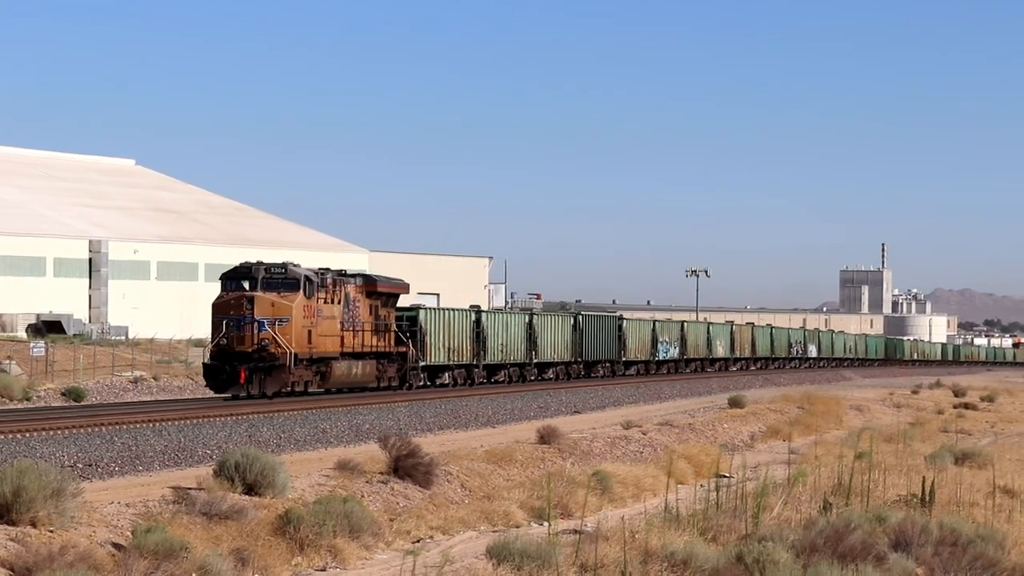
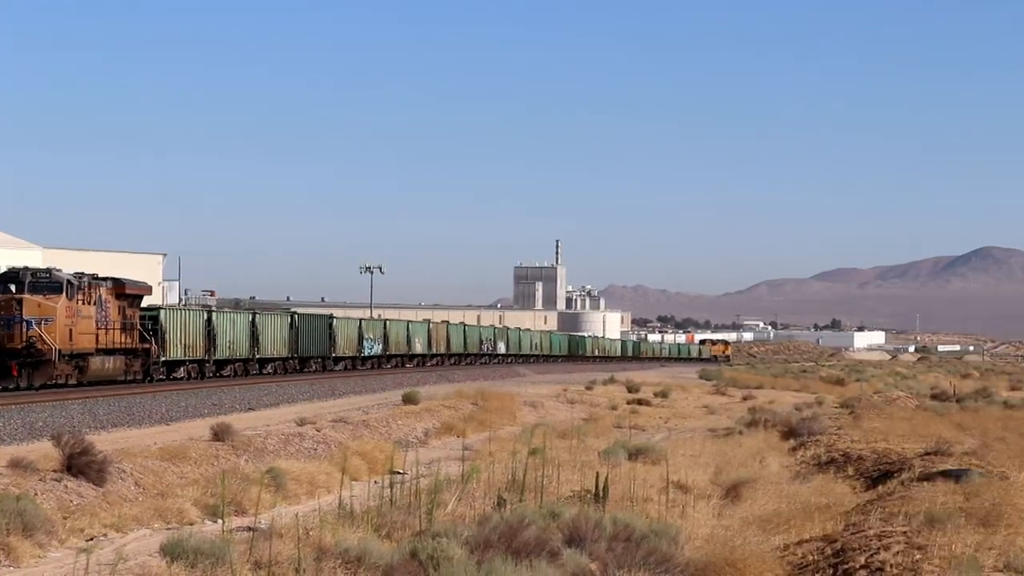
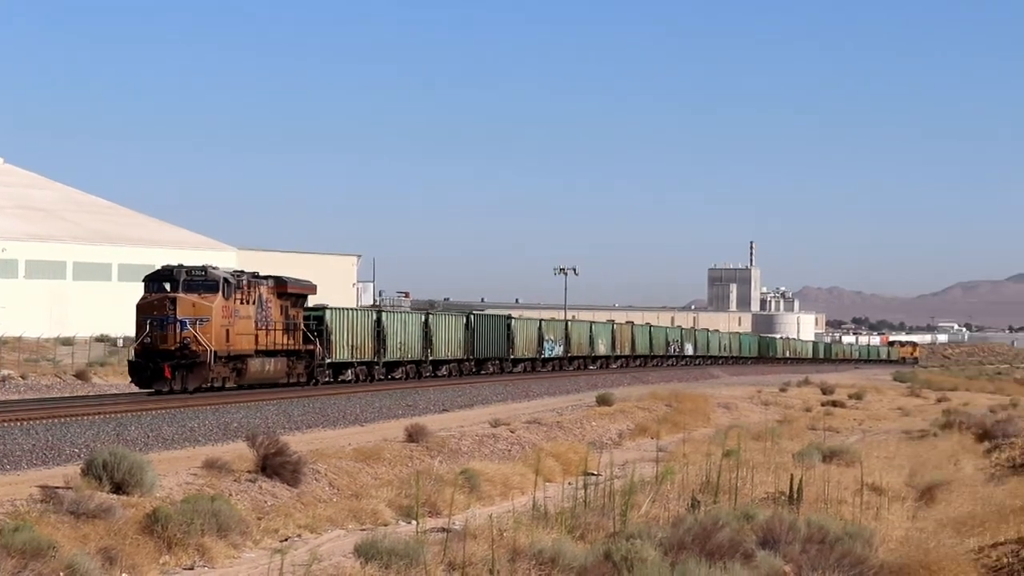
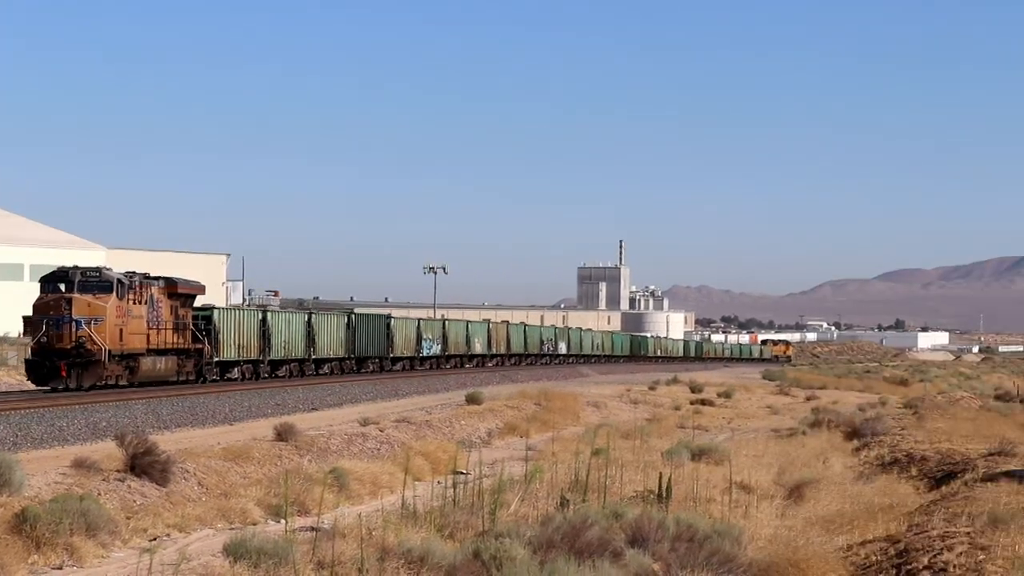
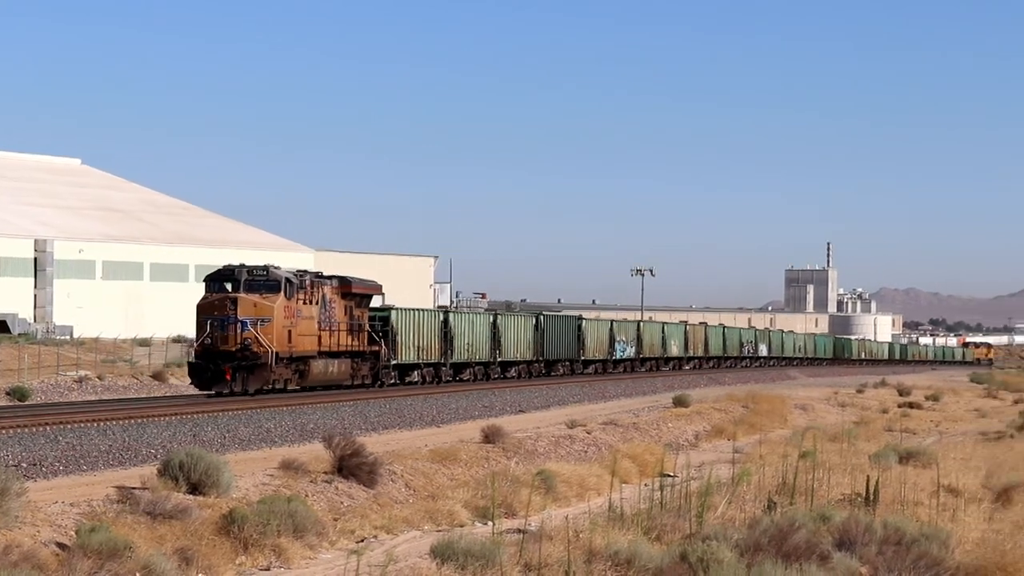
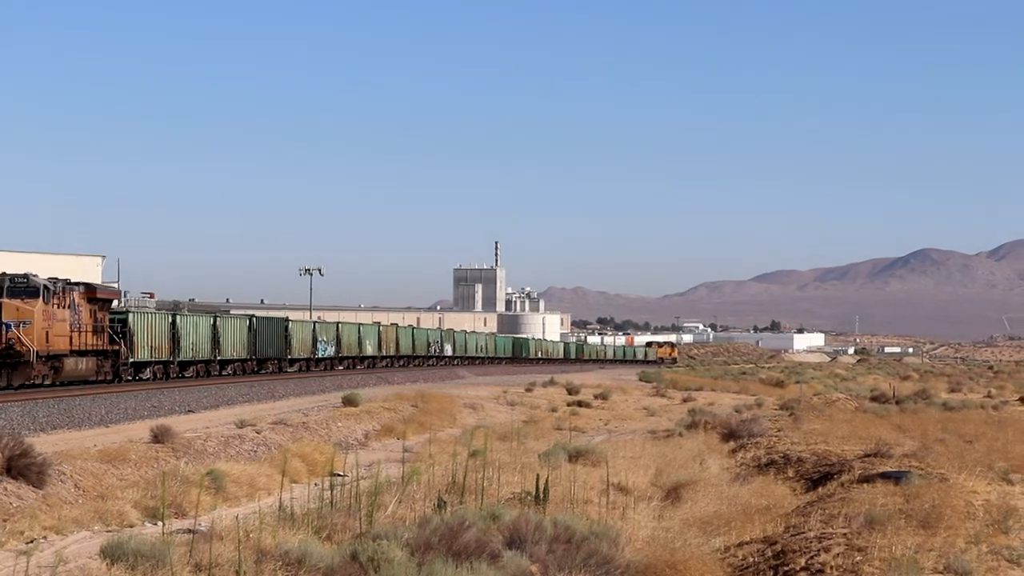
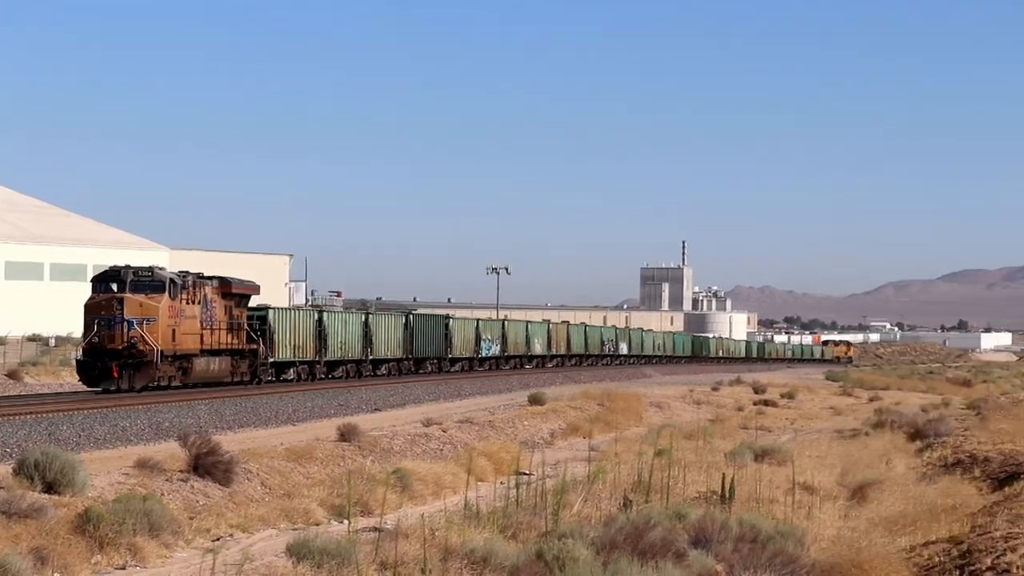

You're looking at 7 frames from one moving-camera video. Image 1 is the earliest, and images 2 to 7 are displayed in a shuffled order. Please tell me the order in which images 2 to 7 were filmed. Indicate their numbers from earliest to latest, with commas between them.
5, 3, 7, 4, 2, 6
